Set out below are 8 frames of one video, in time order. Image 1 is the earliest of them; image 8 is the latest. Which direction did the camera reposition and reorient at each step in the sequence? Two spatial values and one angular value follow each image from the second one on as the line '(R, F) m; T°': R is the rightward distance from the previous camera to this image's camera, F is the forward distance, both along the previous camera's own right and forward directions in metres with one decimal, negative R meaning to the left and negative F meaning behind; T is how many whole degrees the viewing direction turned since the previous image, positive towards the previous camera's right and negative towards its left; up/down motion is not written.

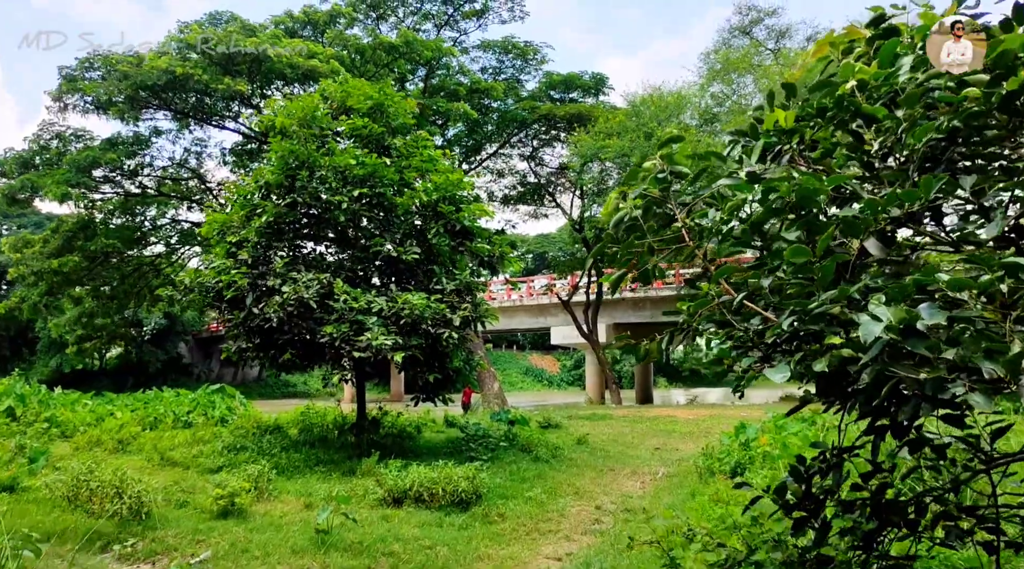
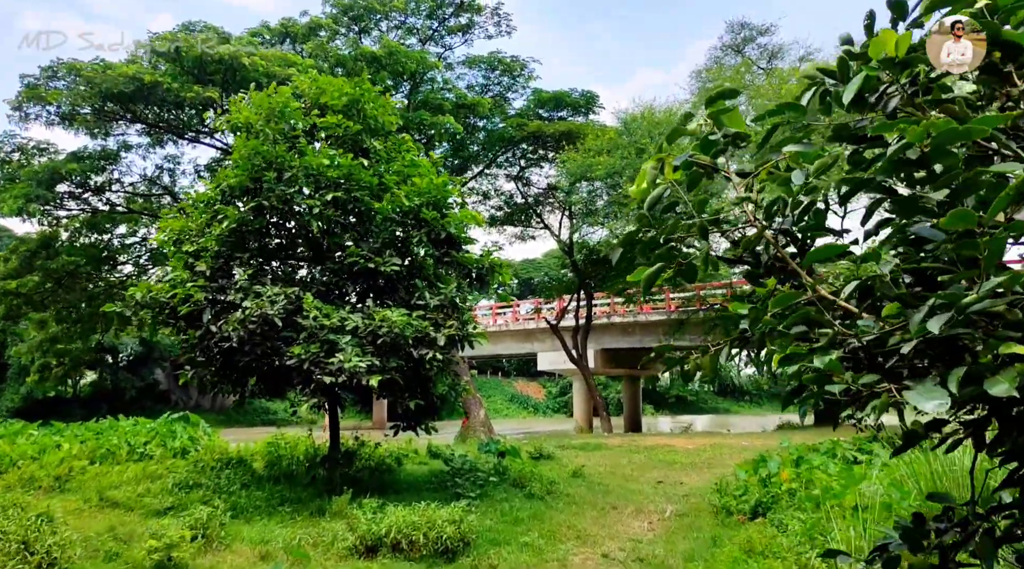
(-0.1, +0.7) m; +1°
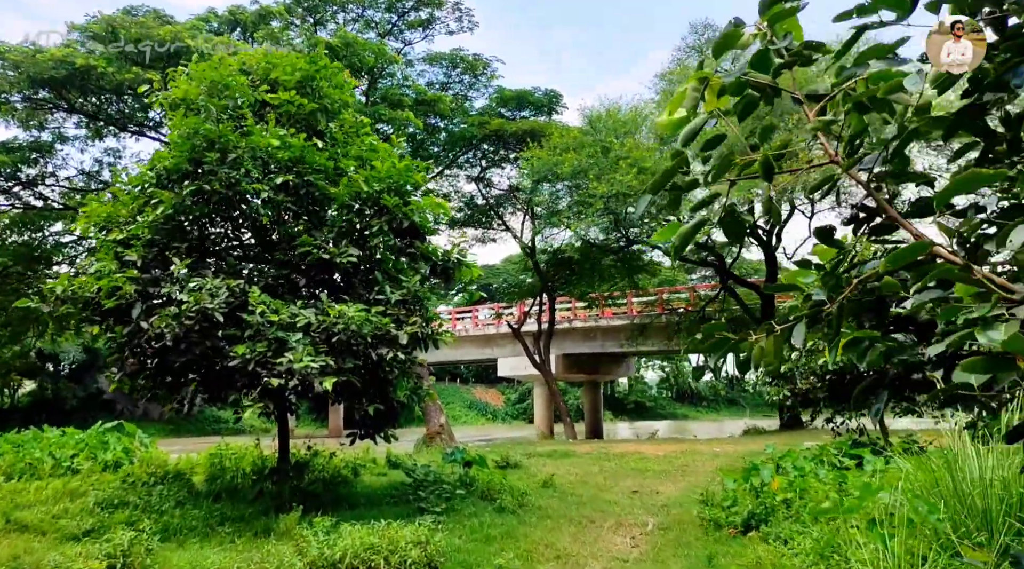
(-0.1, +0.6) m; +3°
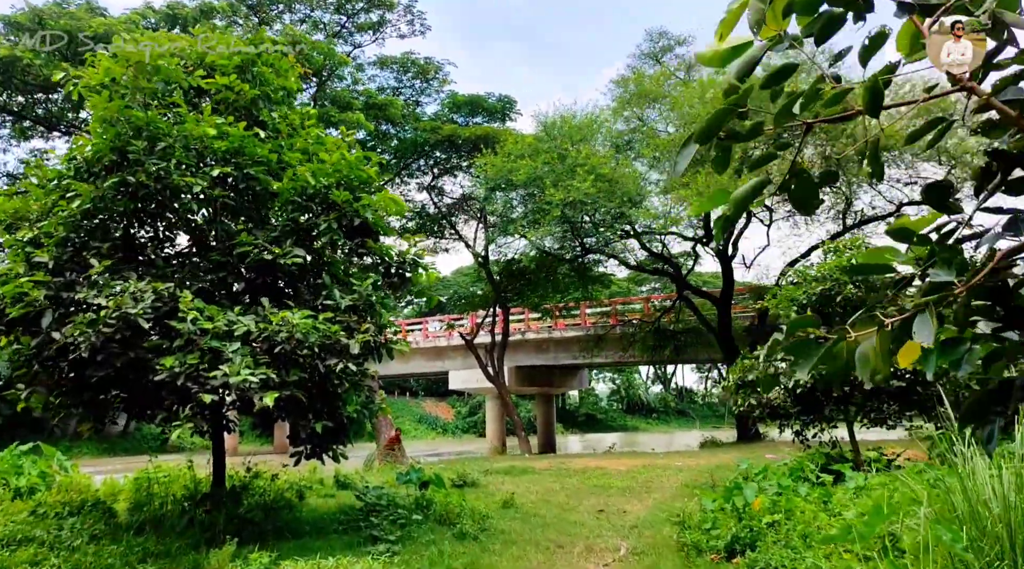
(-0.1, +0.5) m; +3°
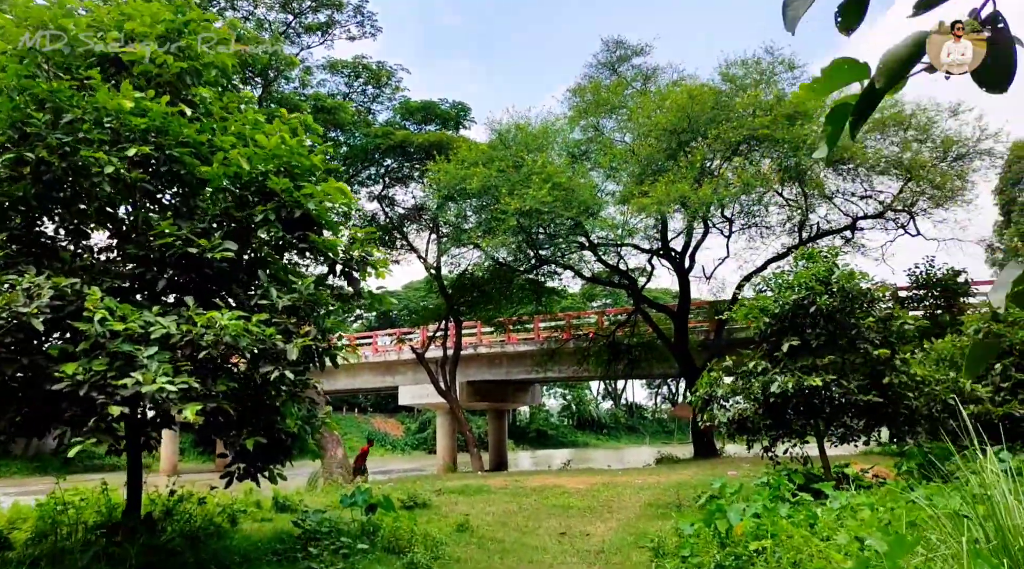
(-0.1, +0.5) m; +3°
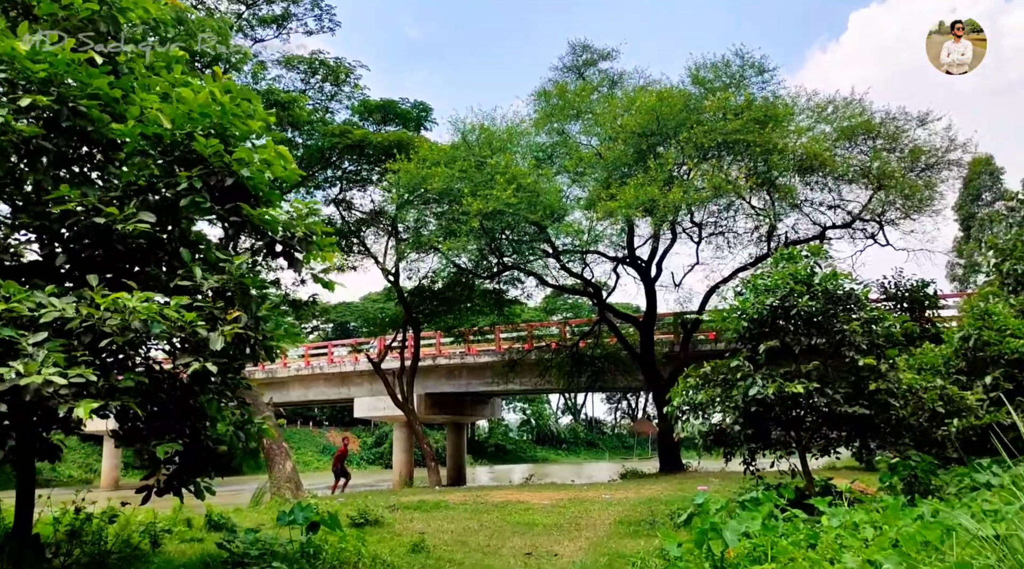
(0.0, +0.6) m; +3°
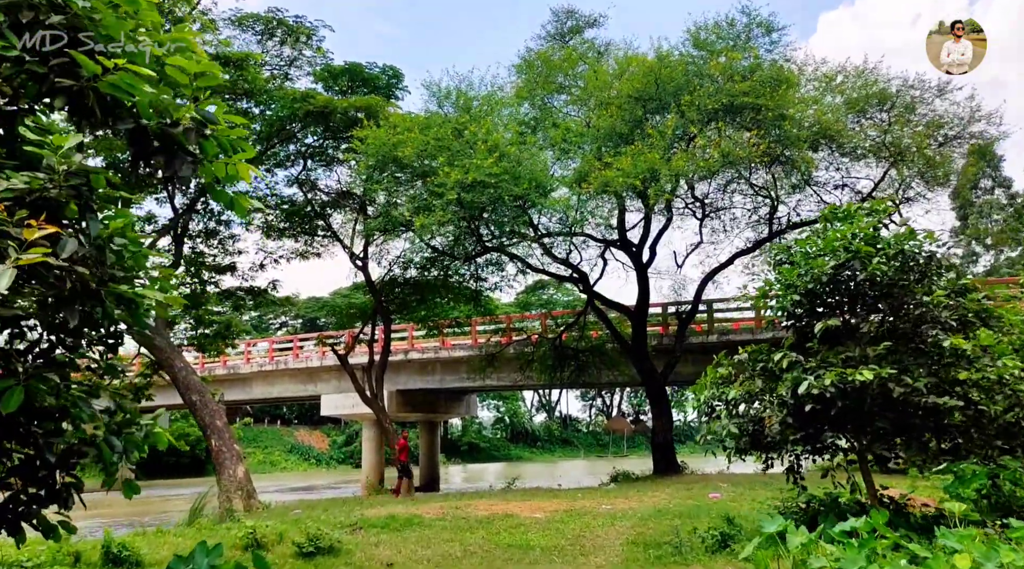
(-0.1, +1.6) m; +2°
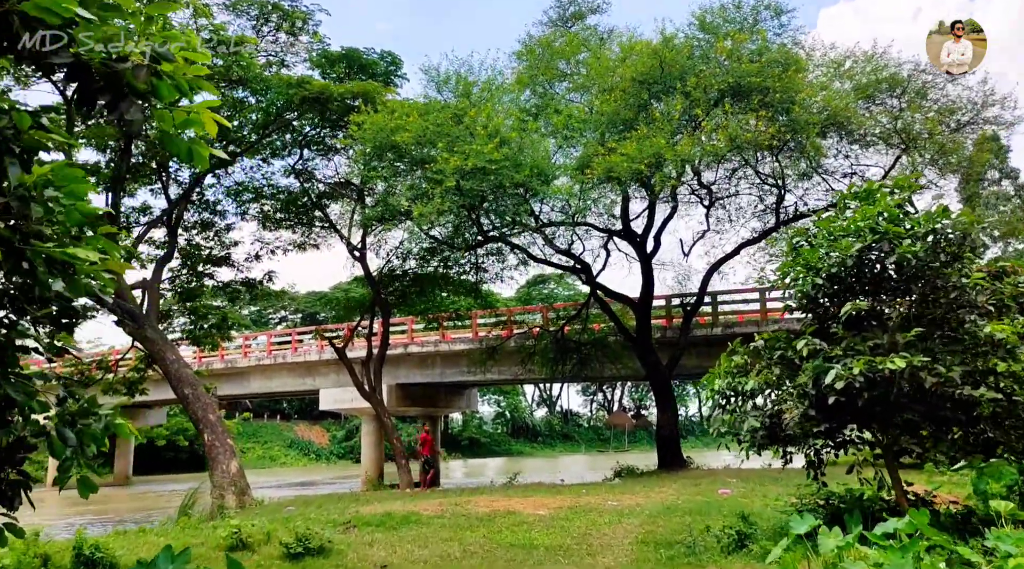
(0.0, +0.4) m; 0°
